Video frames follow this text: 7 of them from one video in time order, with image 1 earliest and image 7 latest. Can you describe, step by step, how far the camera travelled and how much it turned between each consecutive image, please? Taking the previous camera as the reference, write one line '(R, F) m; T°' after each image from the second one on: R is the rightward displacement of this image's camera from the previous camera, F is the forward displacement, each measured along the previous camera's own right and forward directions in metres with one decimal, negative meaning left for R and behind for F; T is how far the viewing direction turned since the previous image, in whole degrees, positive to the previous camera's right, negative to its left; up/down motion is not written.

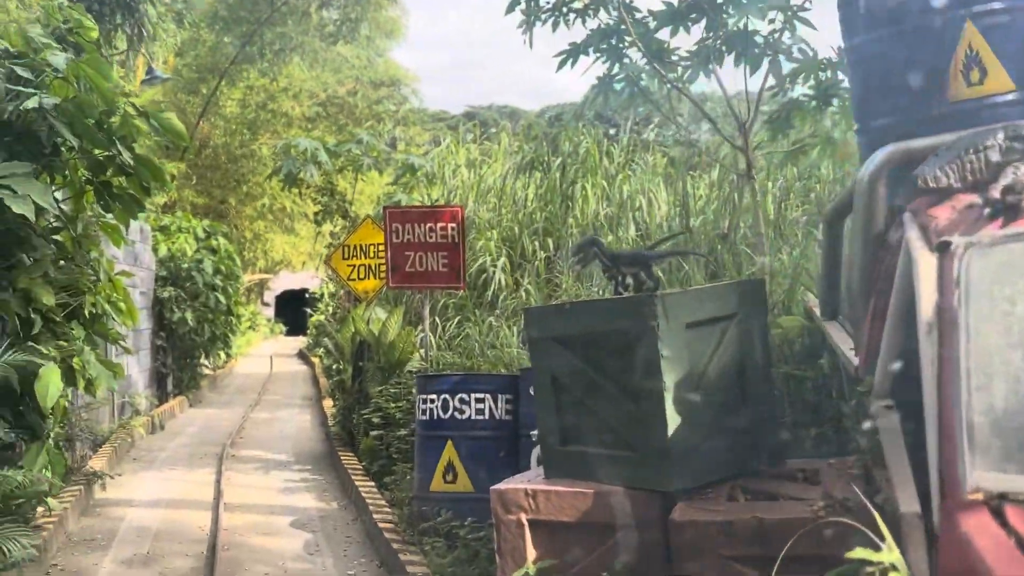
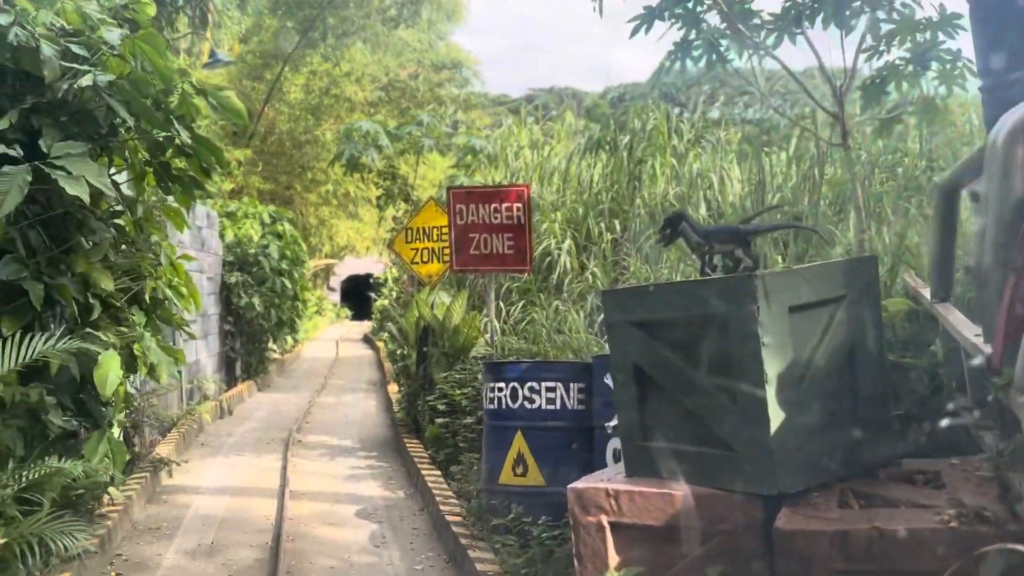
(-0.1, +0.3) m; -4°
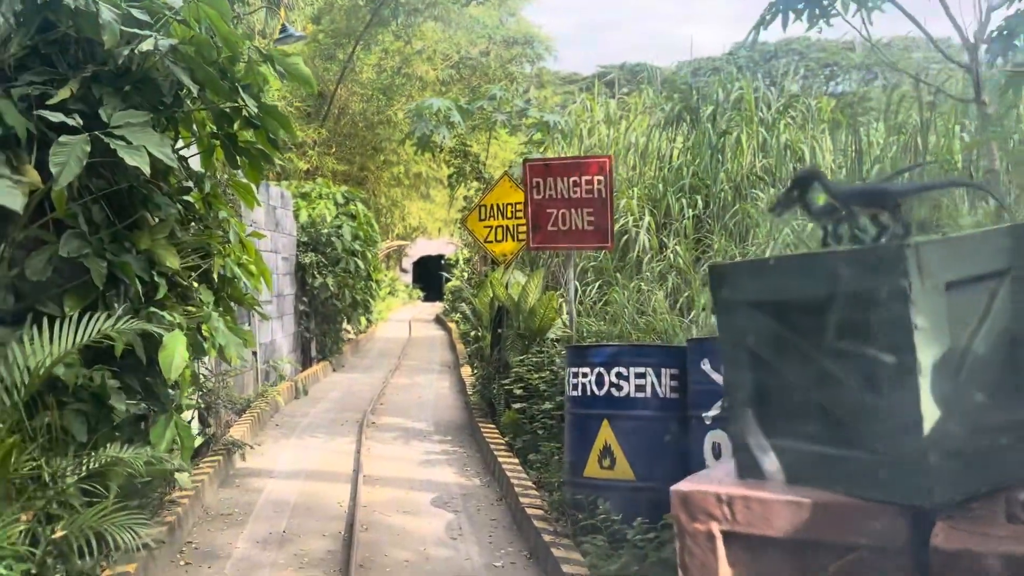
(-0.1, +0.3) m; -5°
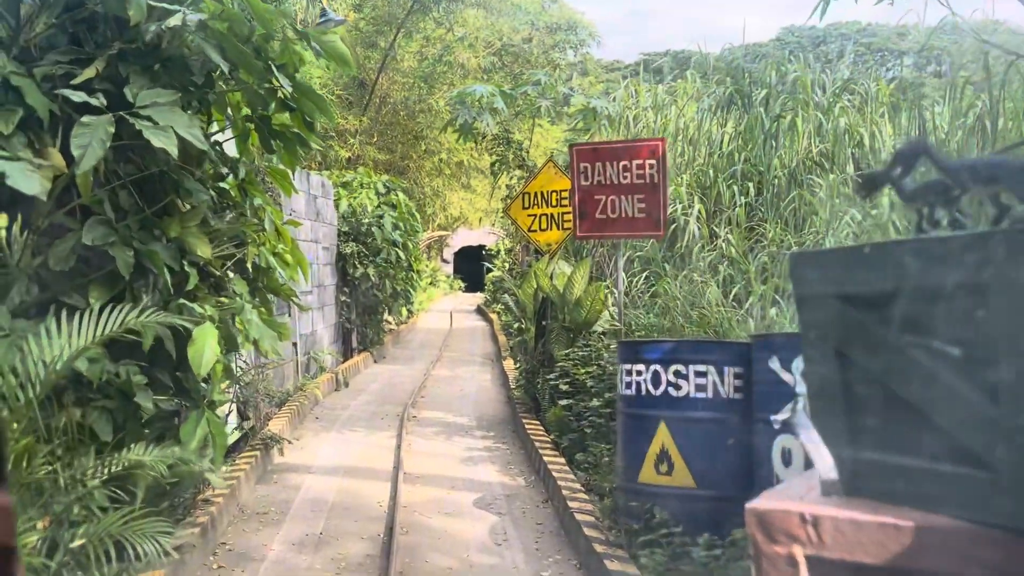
(0.0, +0.2) m; -3°
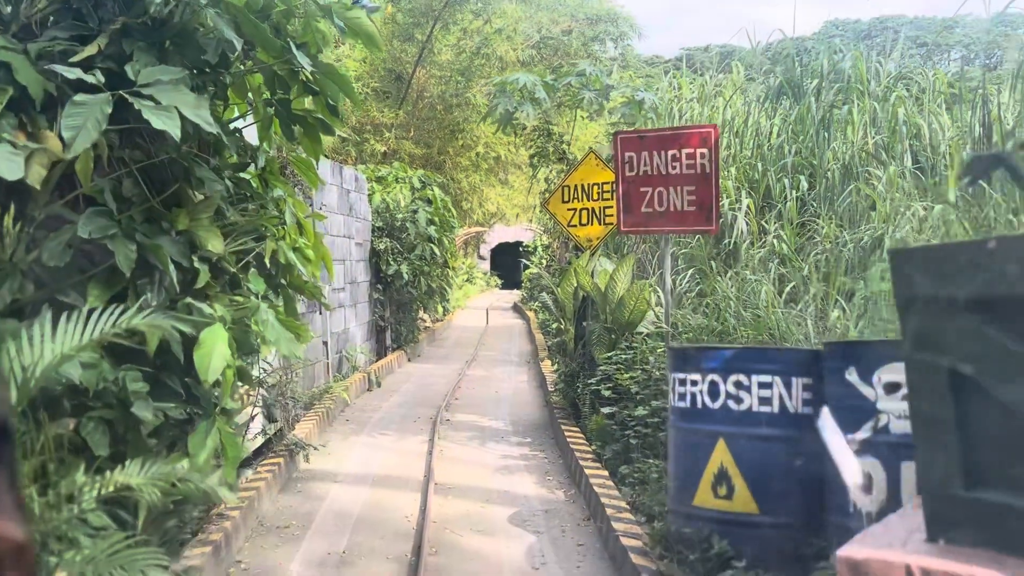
(0.0, +0.3) m; -3°
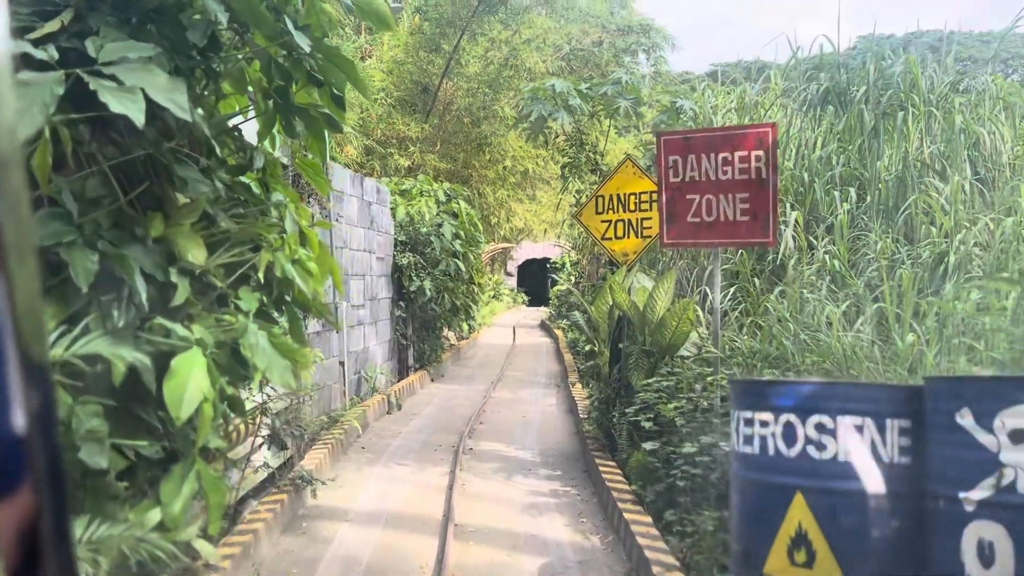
(0.0, +0.5) m; -2°
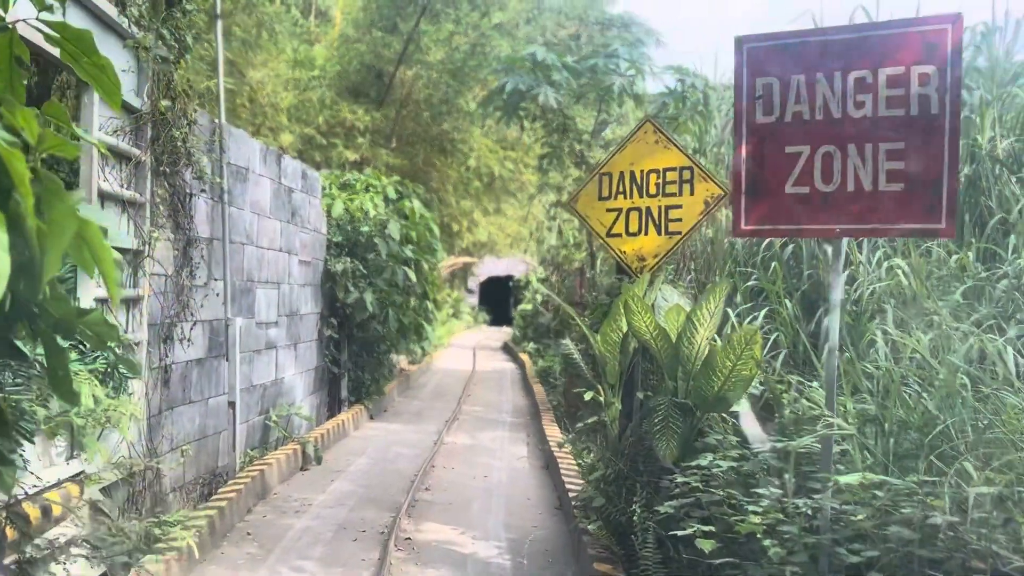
(0.0, +1.9) m; +3°
